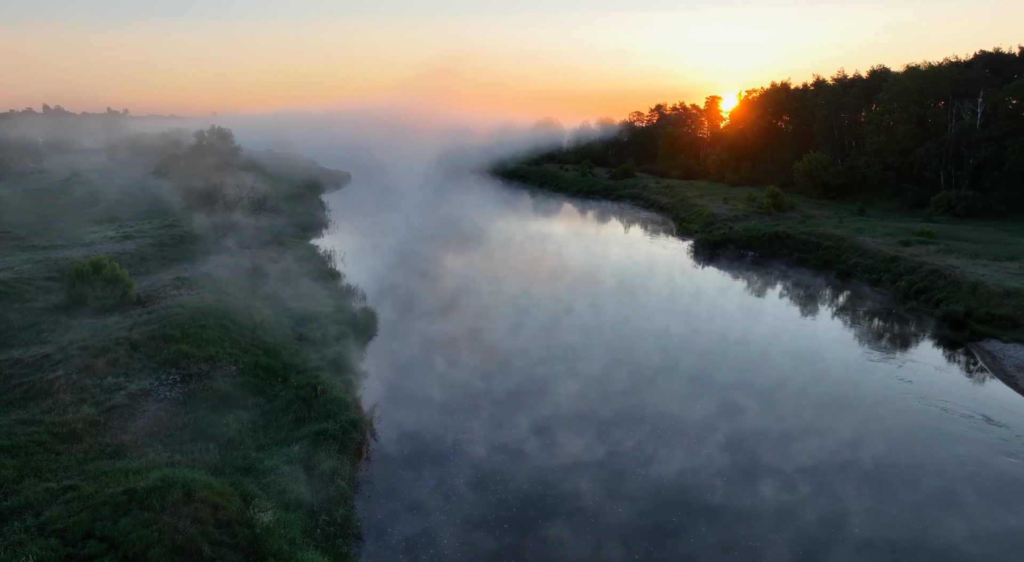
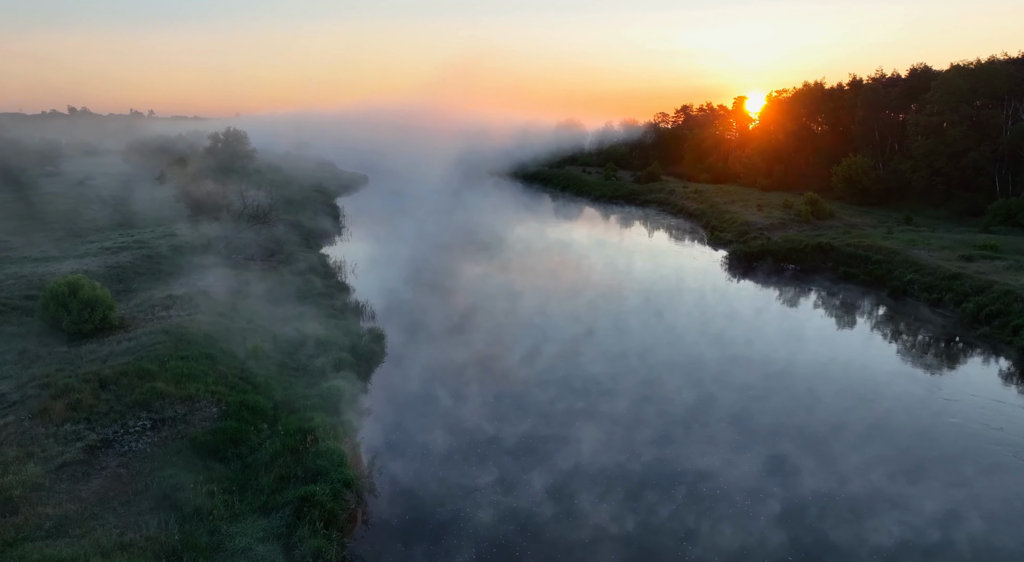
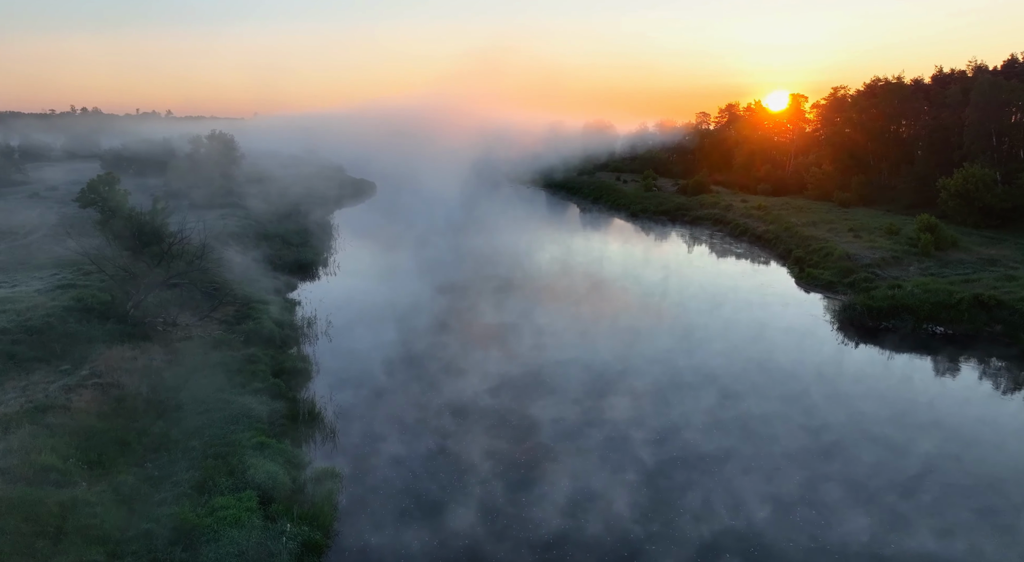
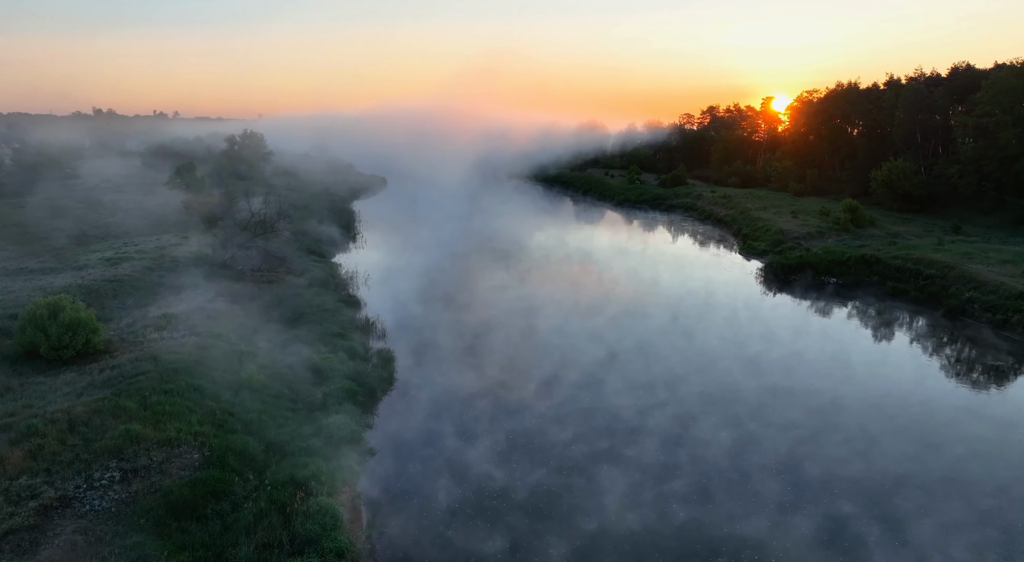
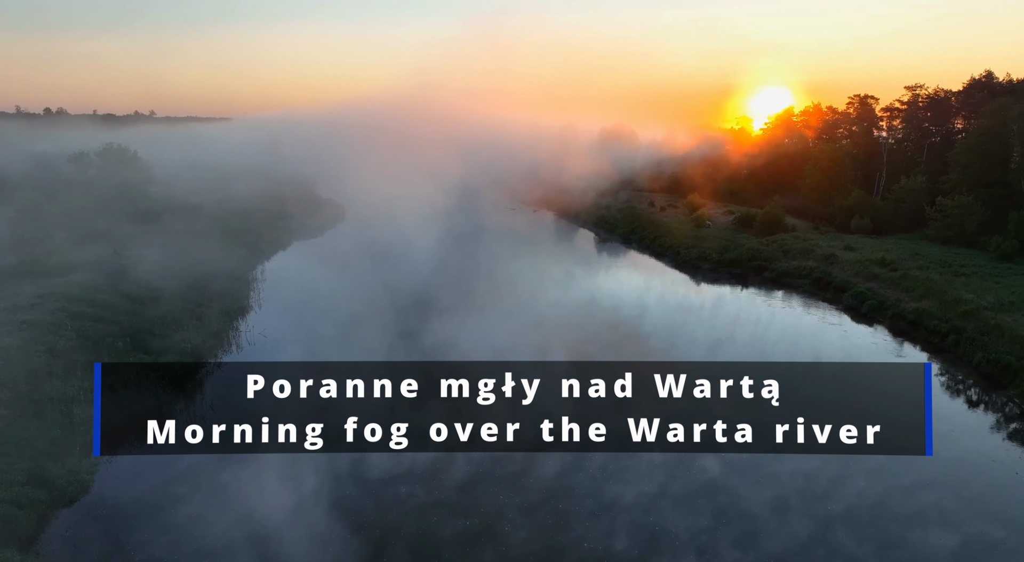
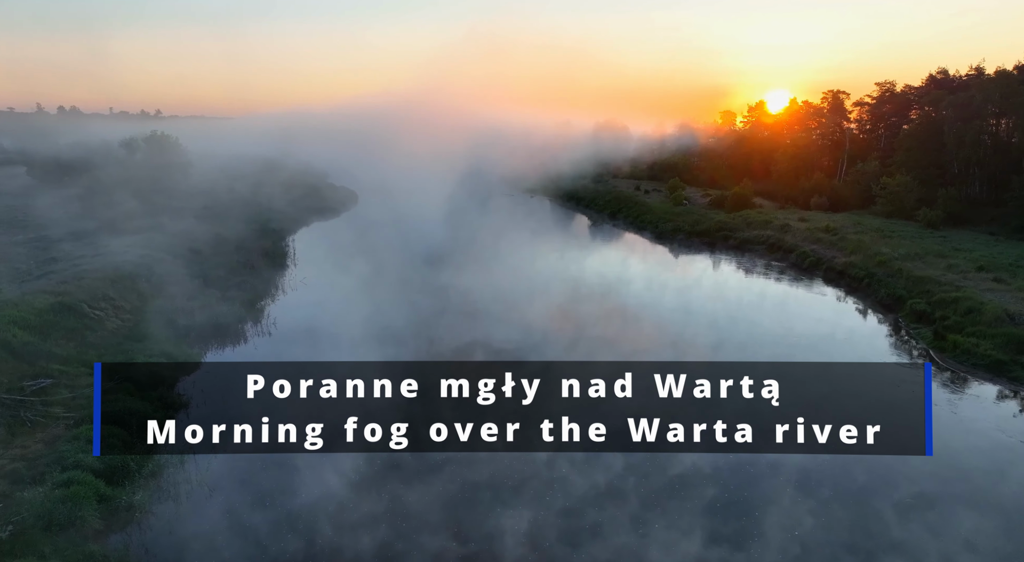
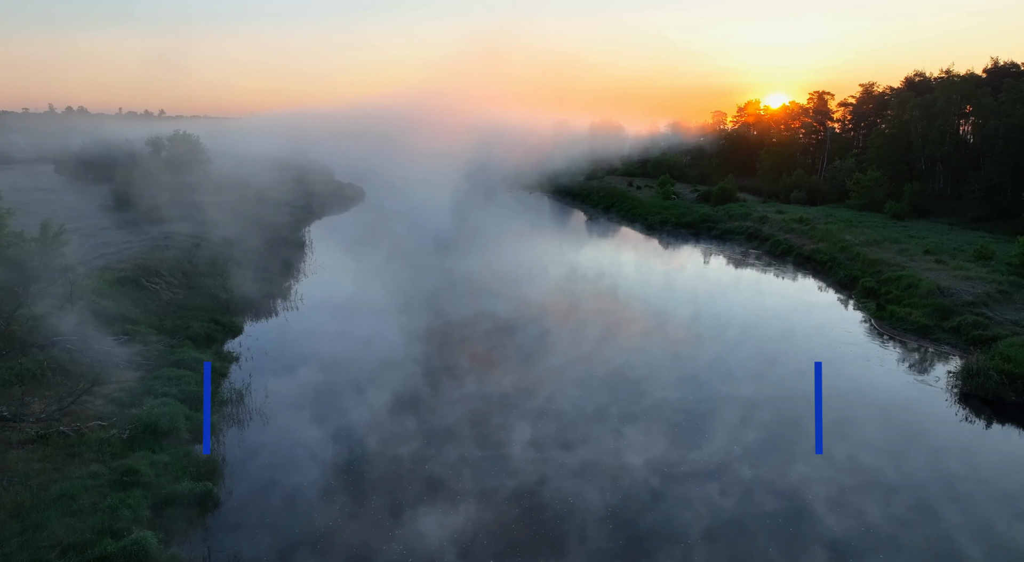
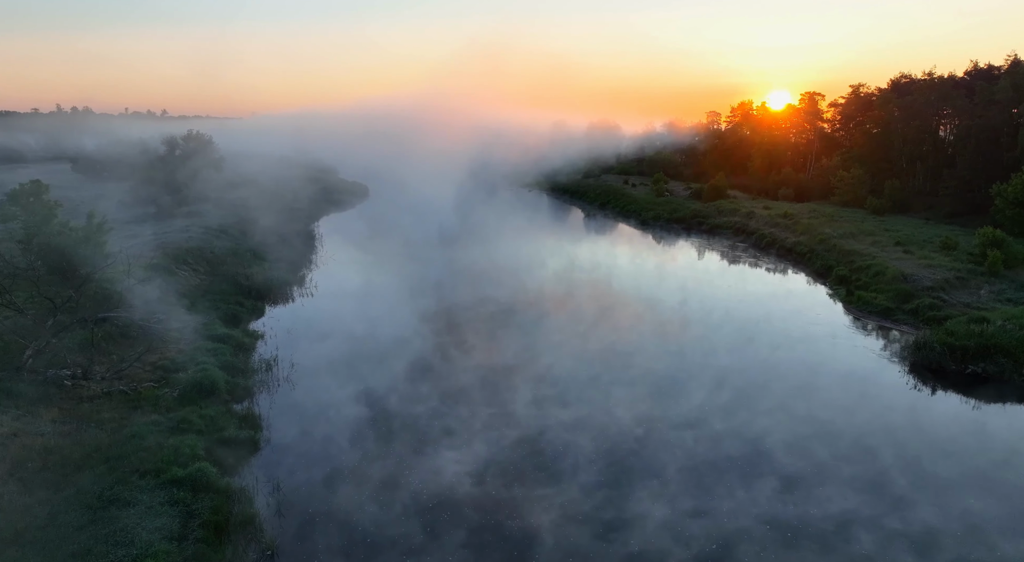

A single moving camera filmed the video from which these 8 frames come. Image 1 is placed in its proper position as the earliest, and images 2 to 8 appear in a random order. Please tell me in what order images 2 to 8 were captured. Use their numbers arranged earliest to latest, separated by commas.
2, 4, 3, 8, 7, 6, 5
